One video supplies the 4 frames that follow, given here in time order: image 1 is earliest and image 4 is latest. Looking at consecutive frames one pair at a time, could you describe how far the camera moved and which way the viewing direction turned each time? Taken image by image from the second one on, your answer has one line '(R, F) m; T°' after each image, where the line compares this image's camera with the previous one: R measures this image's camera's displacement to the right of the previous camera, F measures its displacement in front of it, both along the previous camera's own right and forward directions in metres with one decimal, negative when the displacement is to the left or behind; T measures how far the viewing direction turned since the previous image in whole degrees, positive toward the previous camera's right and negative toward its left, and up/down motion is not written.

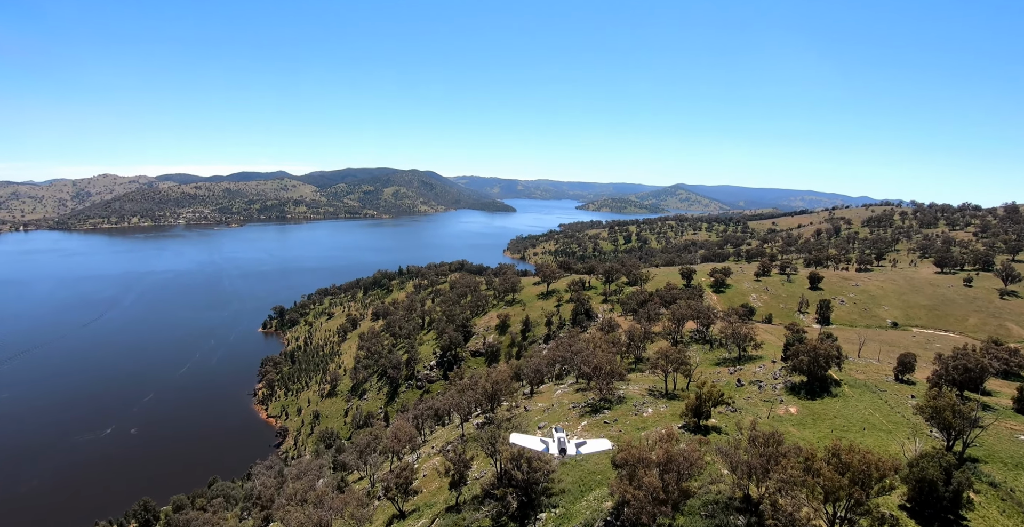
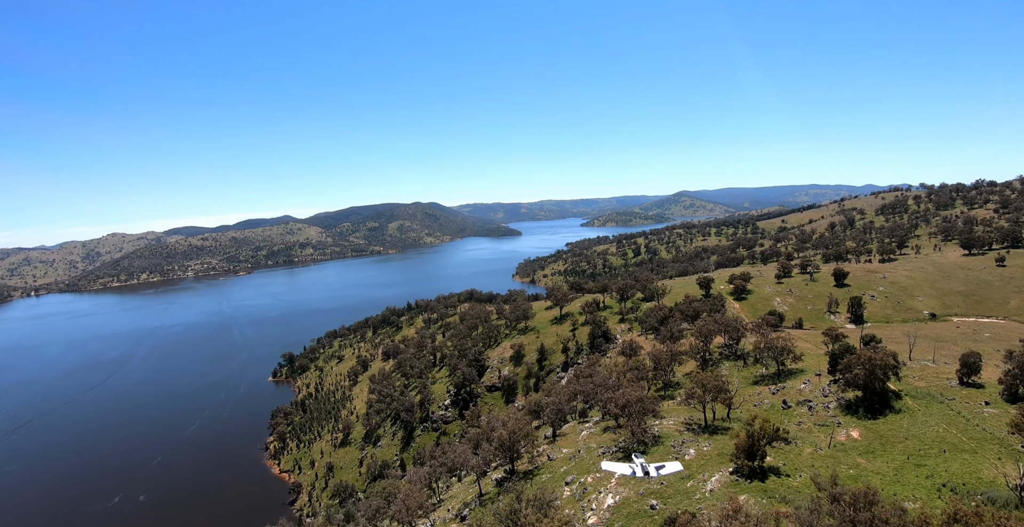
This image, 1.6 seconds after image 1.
(+0.4, +5.2) m; -1°
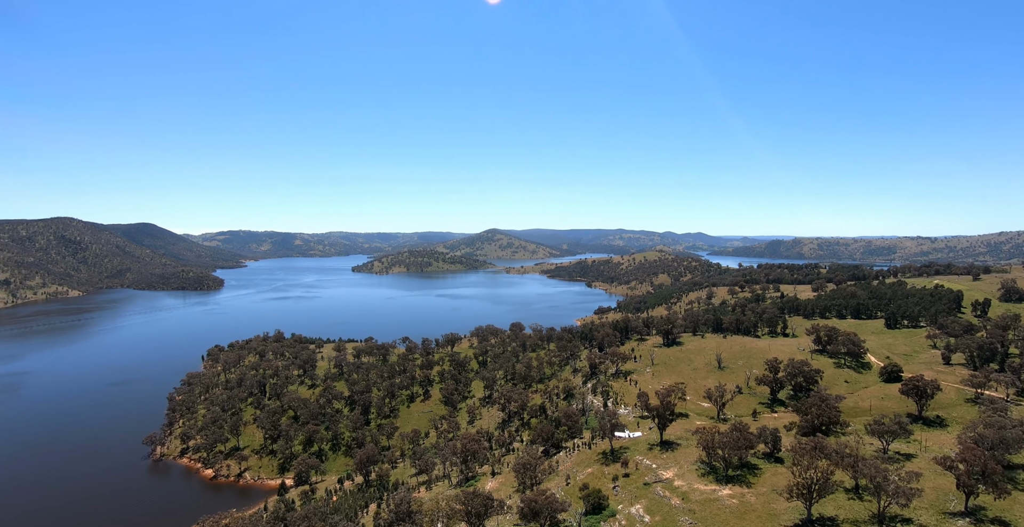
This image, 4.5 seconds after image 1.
(+0.5, +8.4) m; +1°
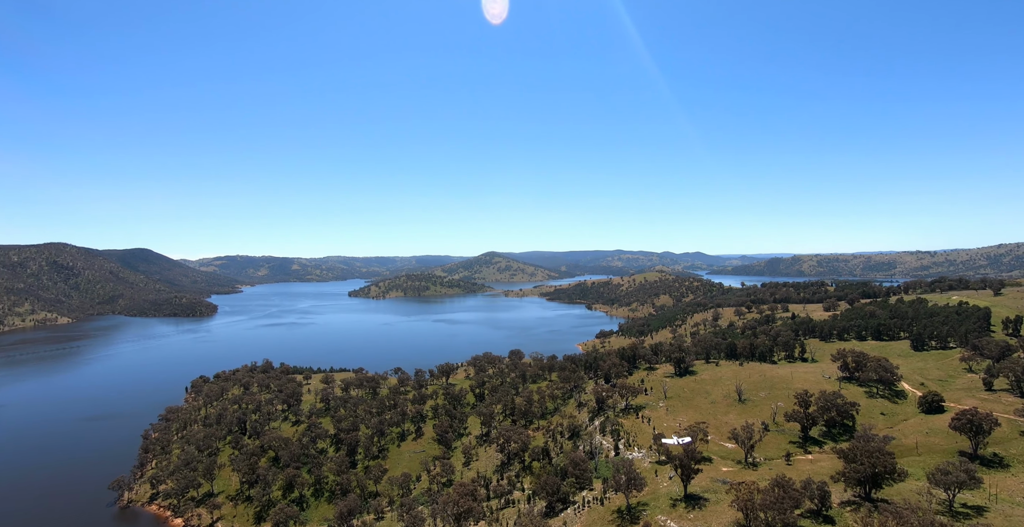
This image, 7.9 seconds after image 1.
(+0.3, +9.4) m; 0°
